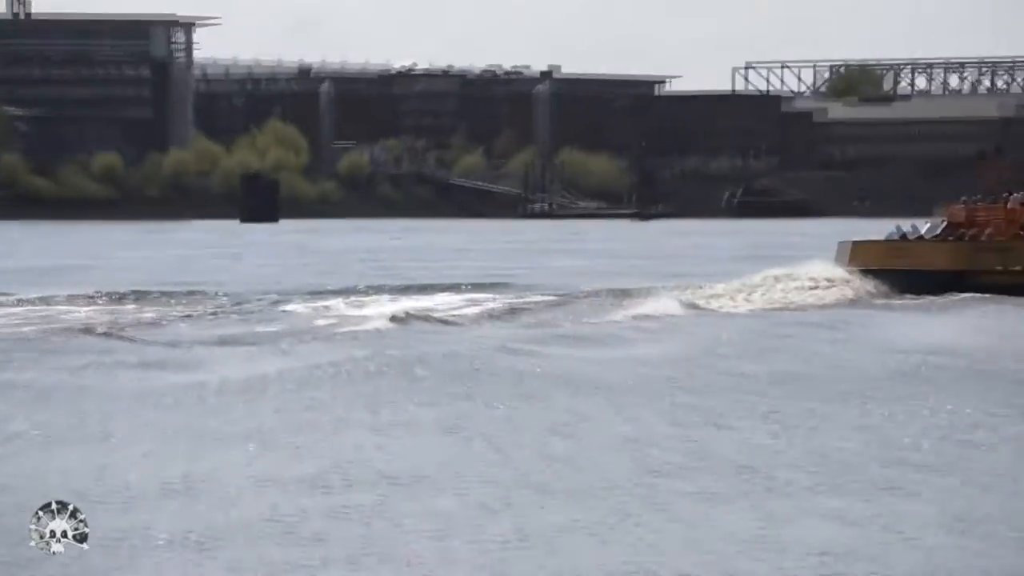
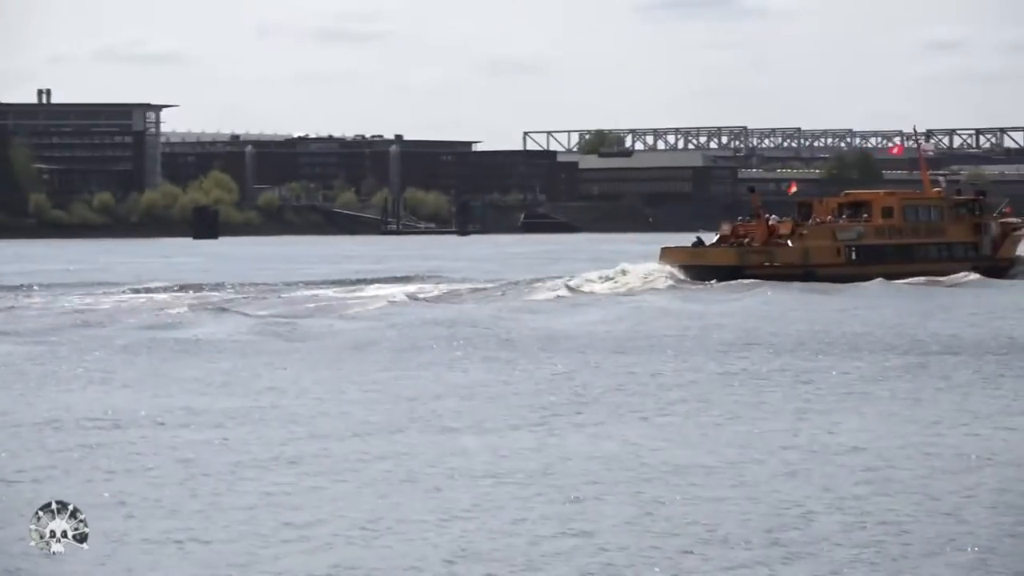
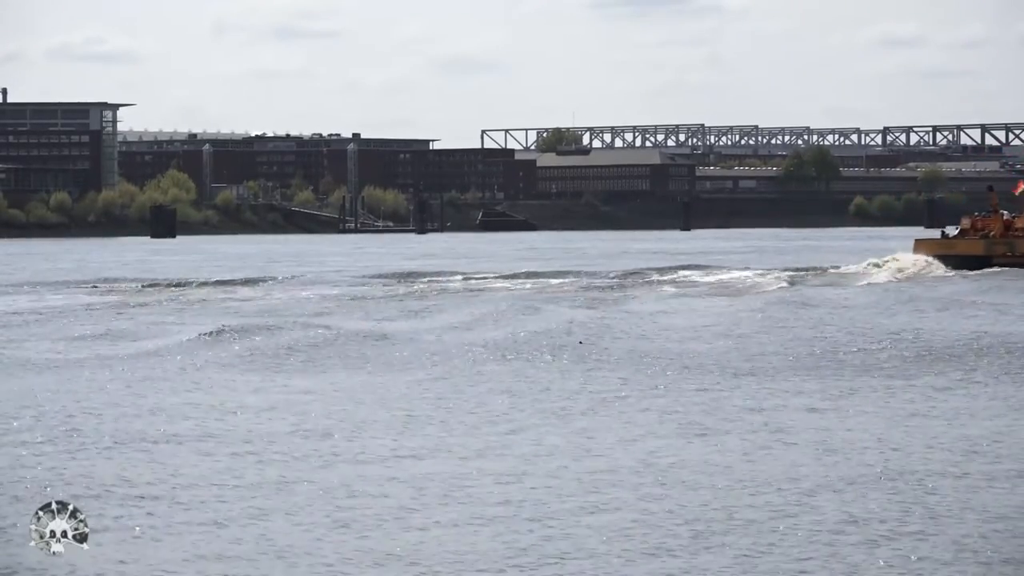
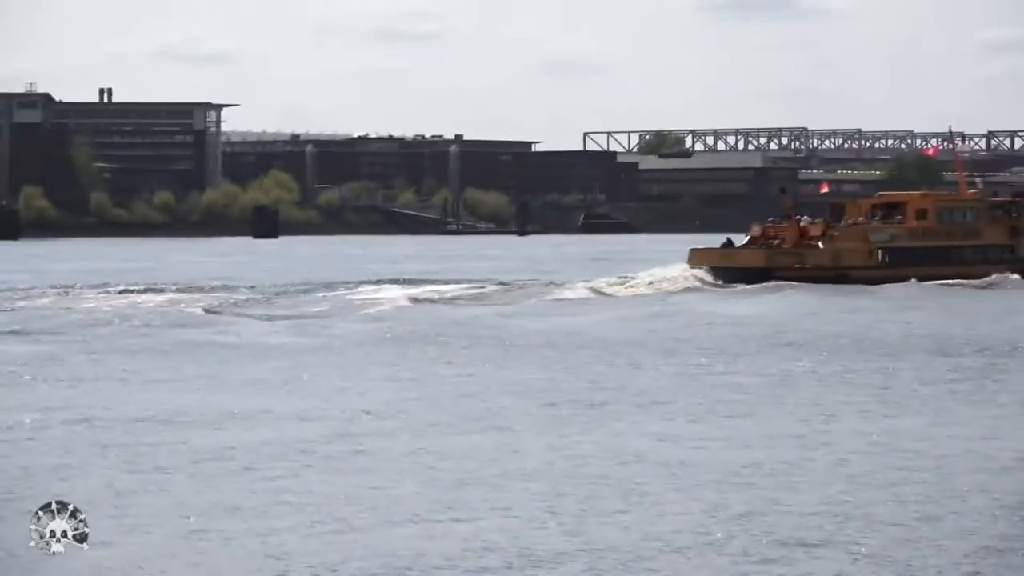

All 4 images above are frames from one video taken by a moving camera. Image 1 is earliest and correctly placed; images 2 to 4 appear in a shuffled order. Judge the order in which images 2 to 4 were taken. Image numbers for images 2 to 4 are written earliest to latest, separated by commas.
4, 2, 3
